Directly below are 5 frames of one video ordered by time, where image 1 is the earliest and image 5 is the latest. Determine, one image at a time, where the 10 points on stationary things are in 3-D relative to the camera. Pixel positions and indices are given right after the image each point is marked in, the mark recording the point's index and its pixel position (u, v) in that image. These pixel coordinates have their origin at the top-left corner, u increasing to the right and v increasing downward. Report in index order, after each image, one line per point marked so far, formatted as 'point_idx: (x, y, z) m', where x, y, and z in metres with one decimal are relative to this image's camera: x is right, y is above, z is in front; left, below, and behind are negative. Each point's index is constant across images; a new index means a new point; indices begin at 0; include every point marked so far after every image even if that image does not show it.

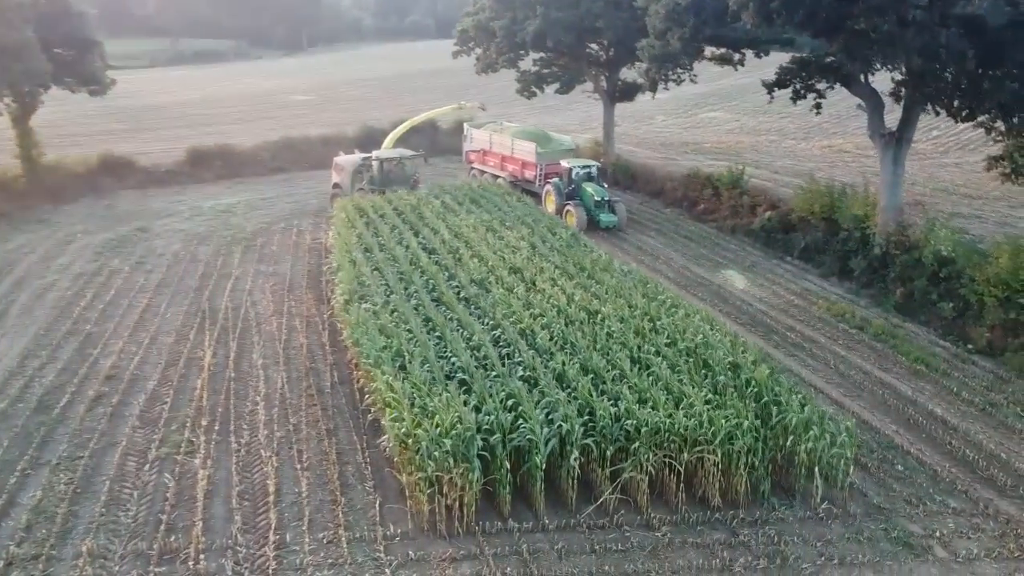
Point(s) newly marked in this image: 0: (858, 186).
0: (+7.6, +2.2, +17.9) m
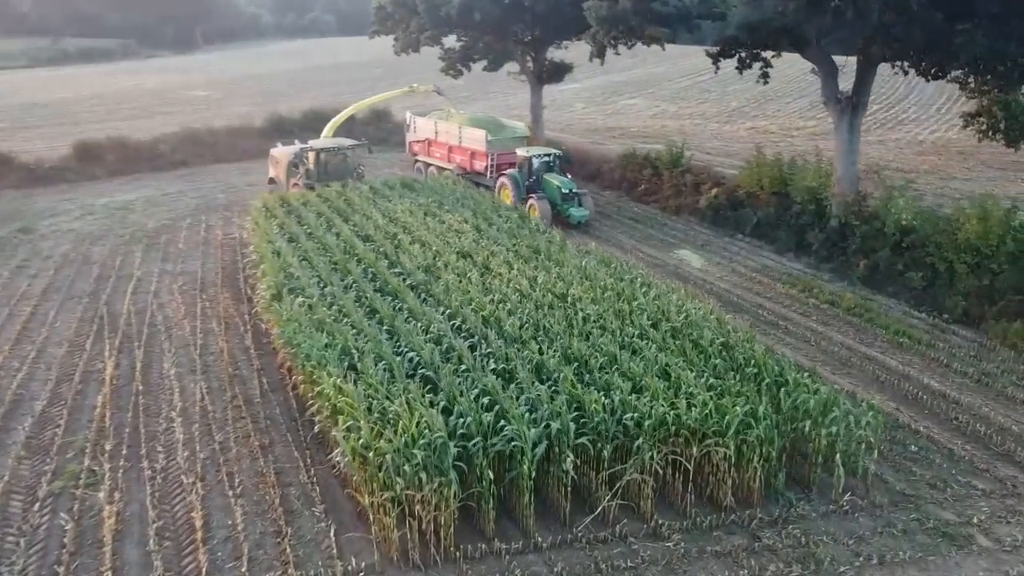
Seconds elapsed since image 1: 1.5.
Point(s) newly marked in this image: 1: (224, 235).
0: (+6.2, +2.7, +17.3) m
1: (-6.2, +1.1, +17.3) m
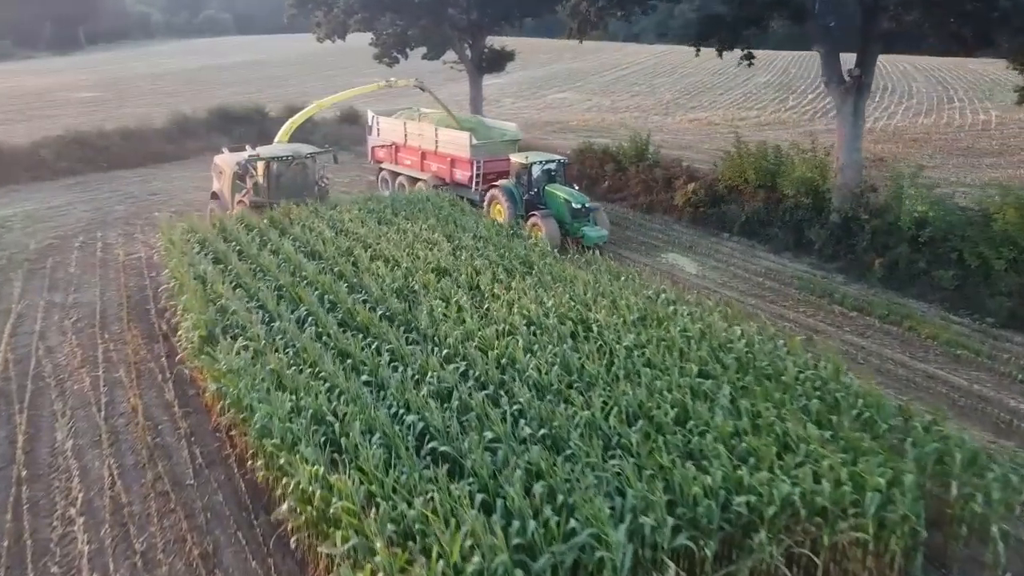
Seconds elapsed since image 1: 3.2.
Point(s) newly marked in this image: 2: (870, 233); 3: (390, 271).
0: (+5.4, +2.6, +15.7) m
1: (-6.9, +0.6, +14.4) m
2: (+5.7, +0.9, +13.0) m
3: (-1.5, +0.2, +9.6) m
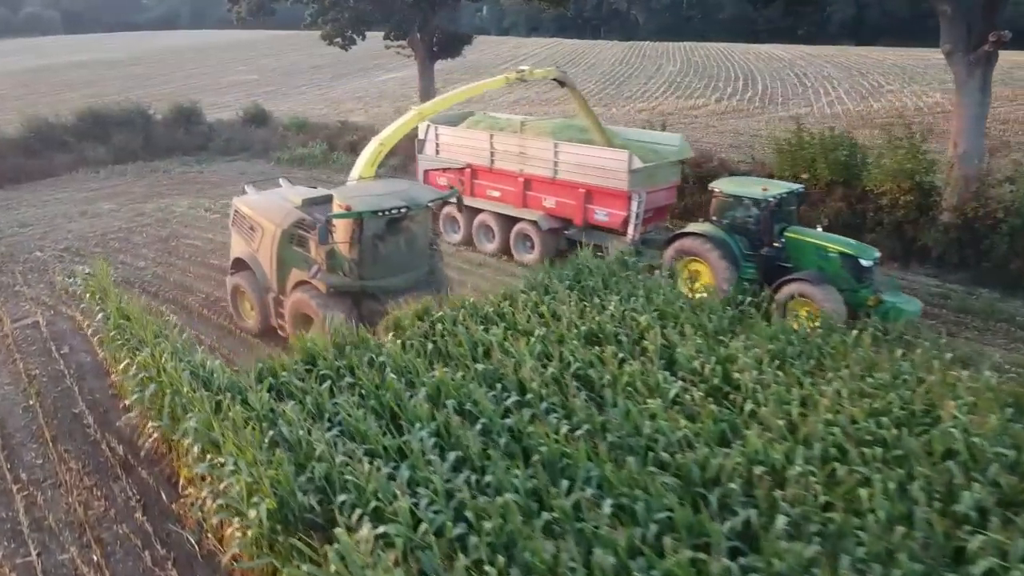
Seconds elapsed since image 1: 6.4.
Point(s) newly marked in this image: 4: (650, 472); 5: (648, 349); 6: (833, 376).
0: (+5.6, +2.4, +13.2) m
1: (-6.1, -0.4, +9.9) m
2: (+6.5, +0.7, +10.6) m
3: (+0.1, -0.4, +6.0) m
4: (+0.8, -1.0, +4.6) m
5: (+1.0, -0.4, +6.0) m
6: (+2.2, -0.6, +5.6) m
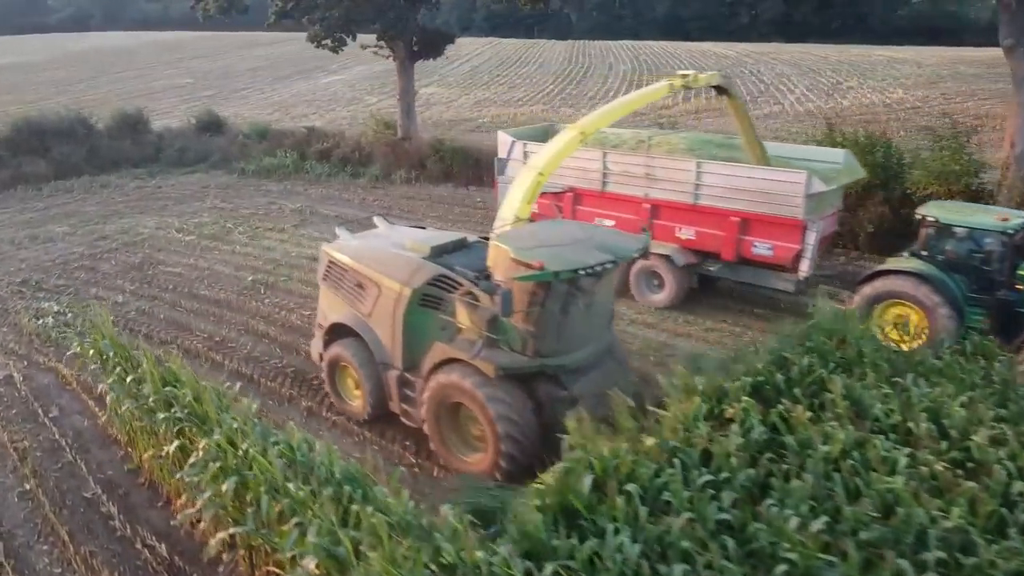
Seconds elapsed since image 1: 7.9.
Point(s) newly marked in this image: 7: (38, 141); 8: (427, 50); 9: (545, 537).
0: (+5.9, +2.3, +12.6) m
1: (-5.4, -0.9, +8.2) m
2: (+7.0, +0.6, +10.1) m
3: (+1.1, -0.7, +5.0) m
4: (+1.9, -1.3, +3.6) m
5: (+2.0, -0.7, +5.0) m
6: (+3.3, -0.8, +4.8) m
7: (-10.6, +3.3, +18.1) m
8: (-1.6, +4.8, +16.2) m
9: (+0.2, -1.2, +3.9) m
